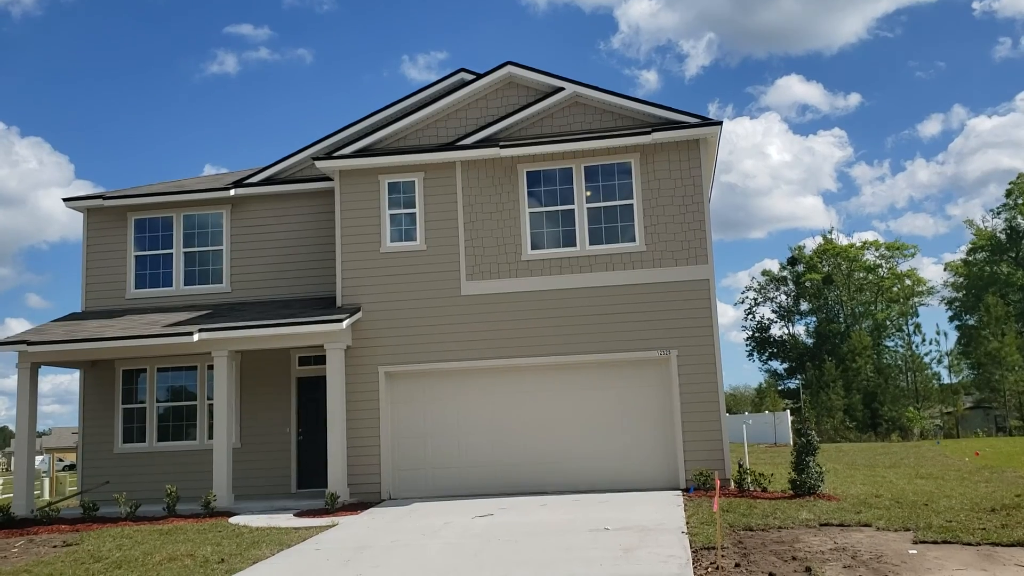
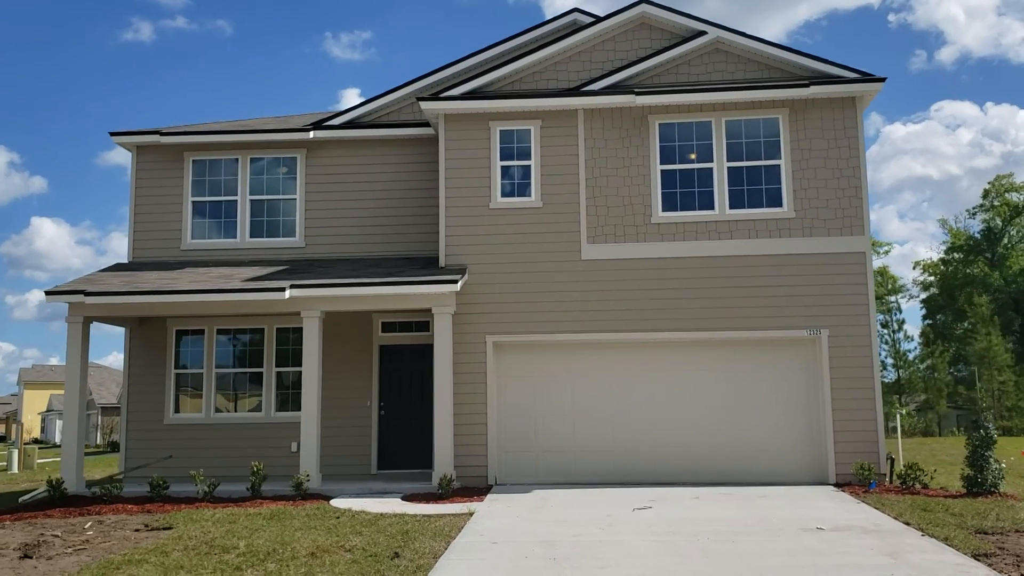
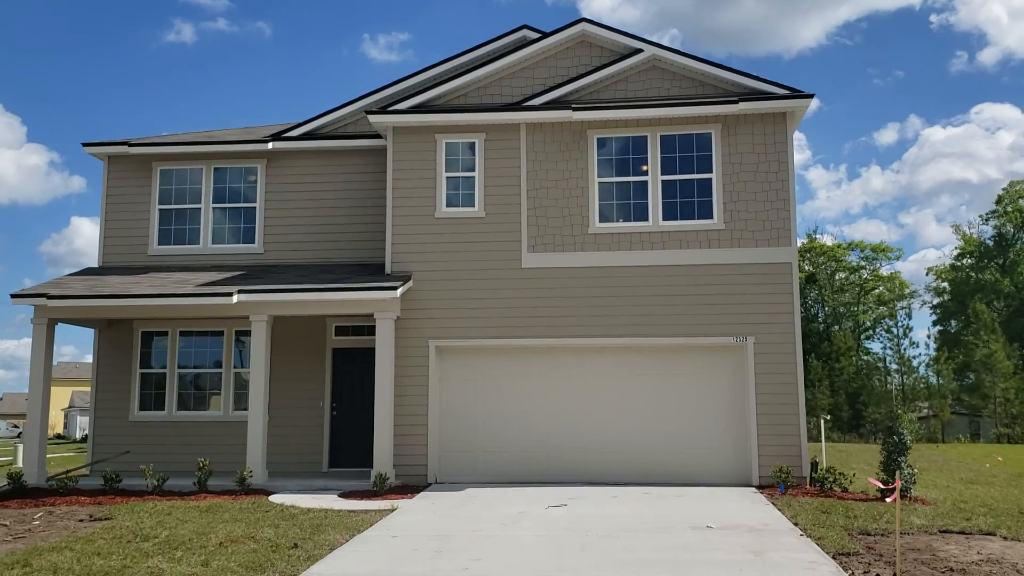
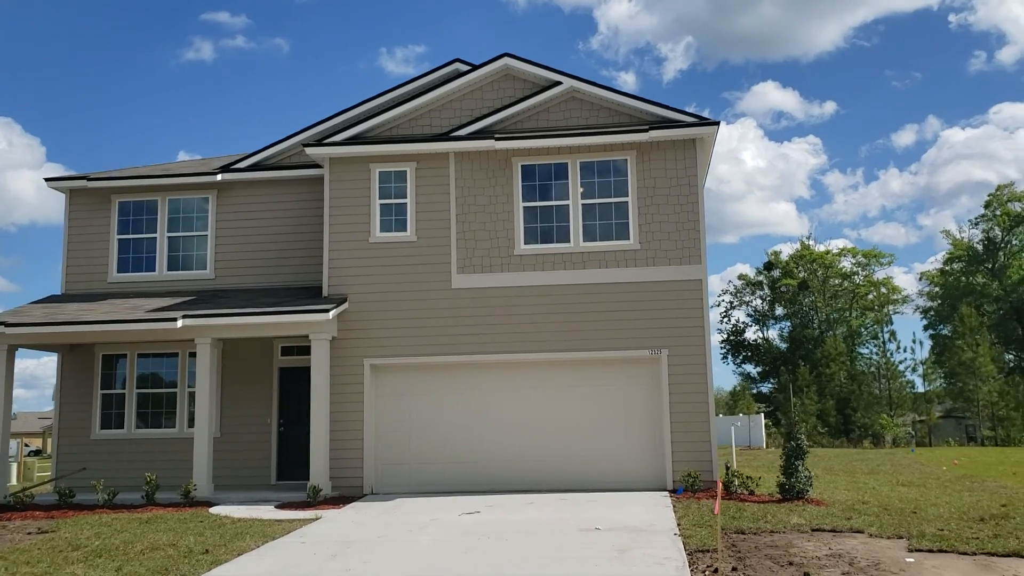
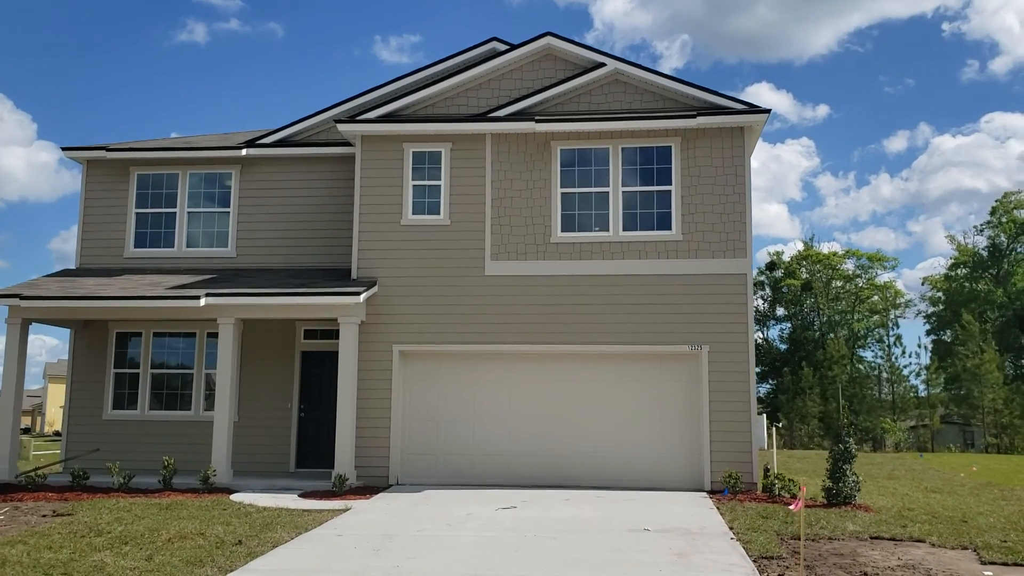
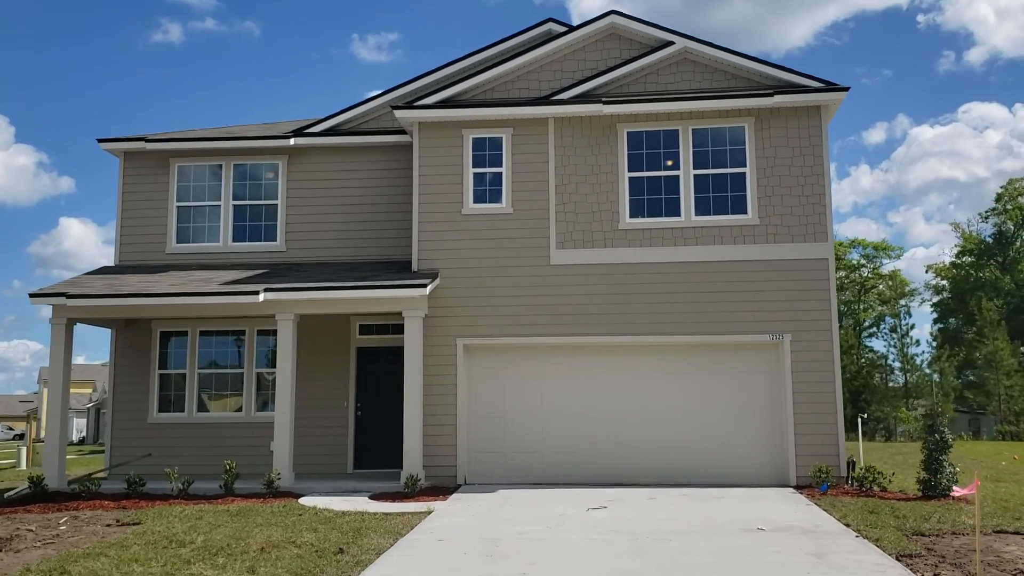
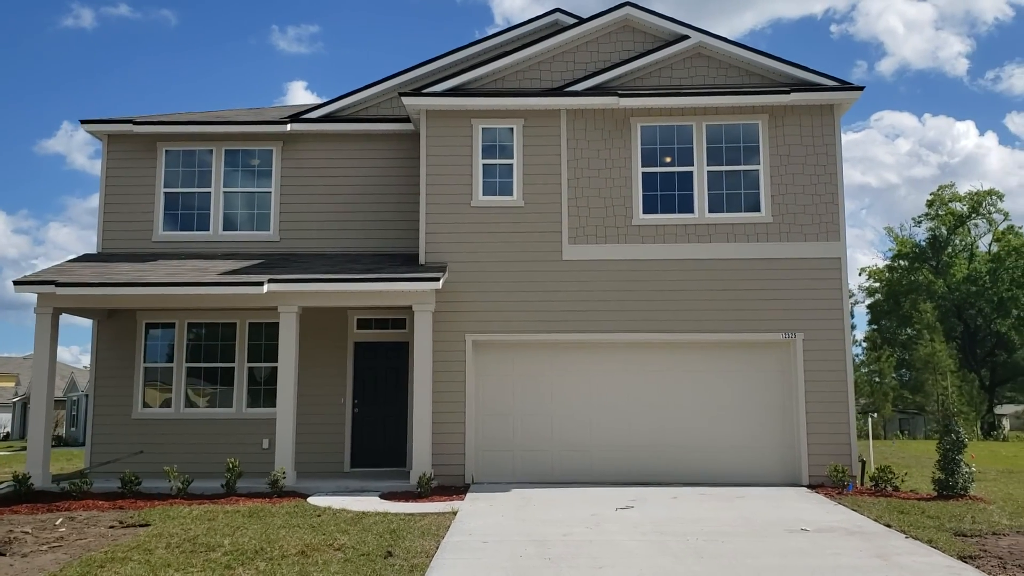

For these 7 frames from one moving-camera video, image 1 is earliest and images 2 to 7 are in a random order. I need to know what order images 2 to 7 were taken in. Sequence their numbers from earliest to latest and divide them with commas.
4, 5, 3, 6, 2, 7
